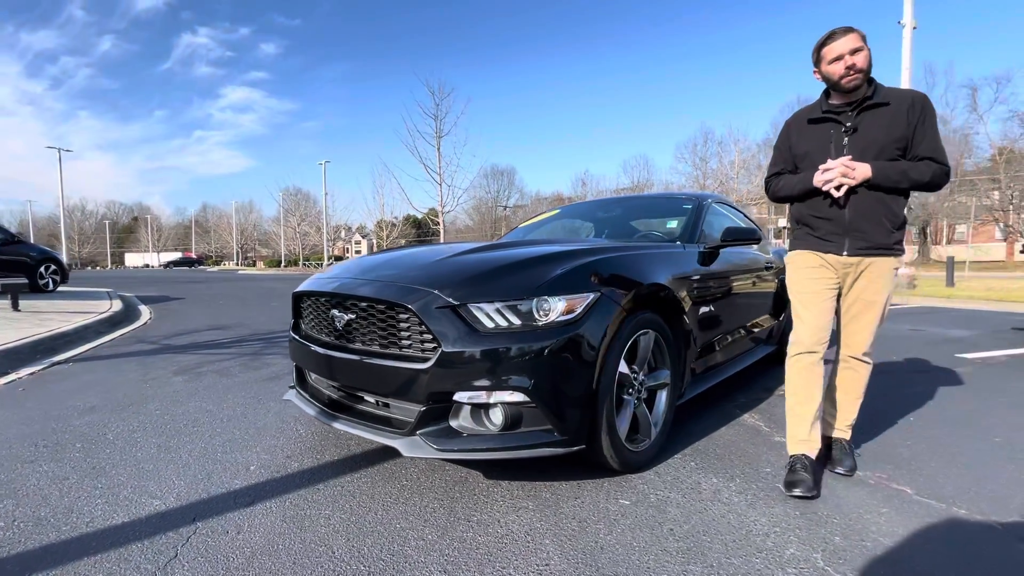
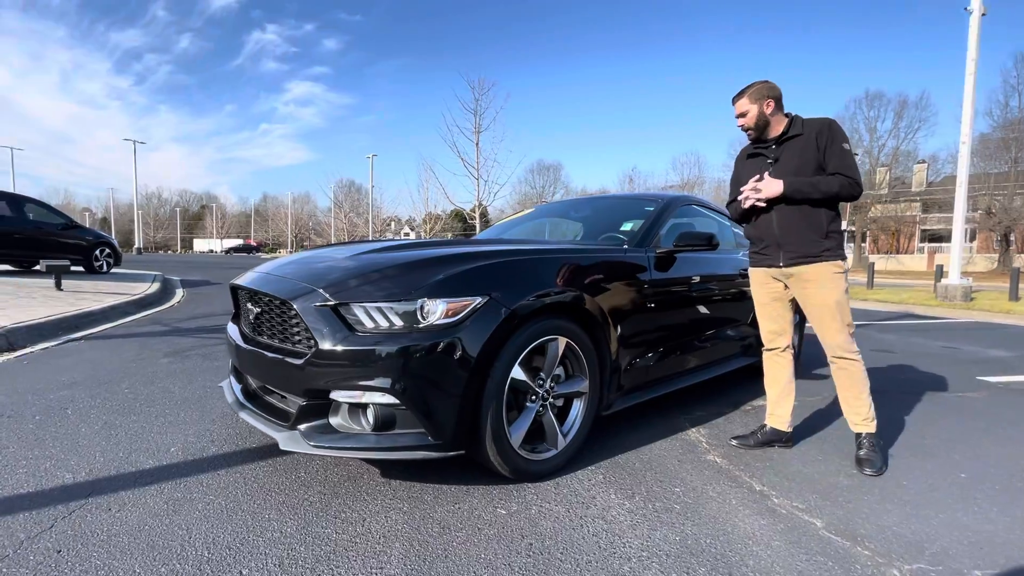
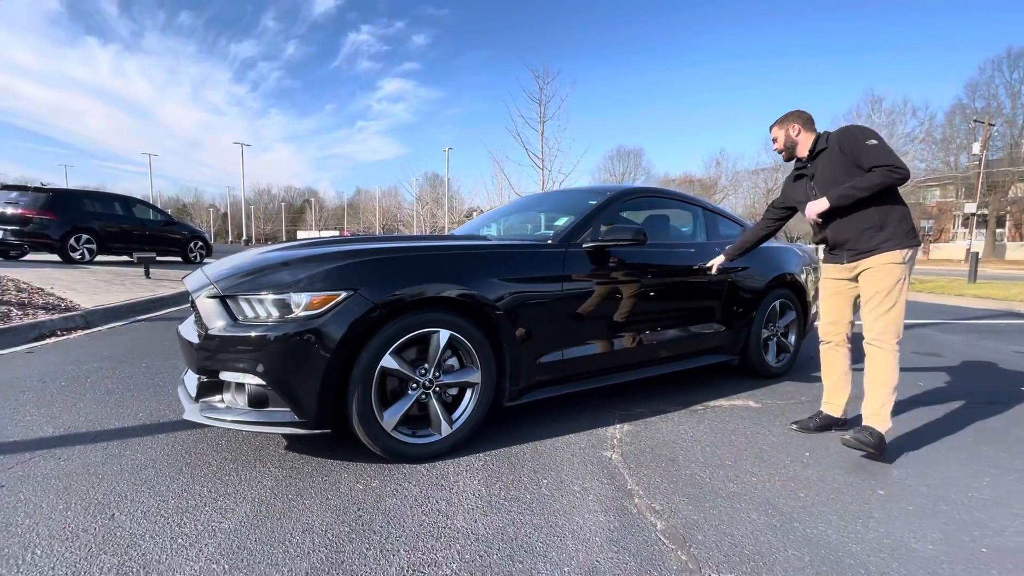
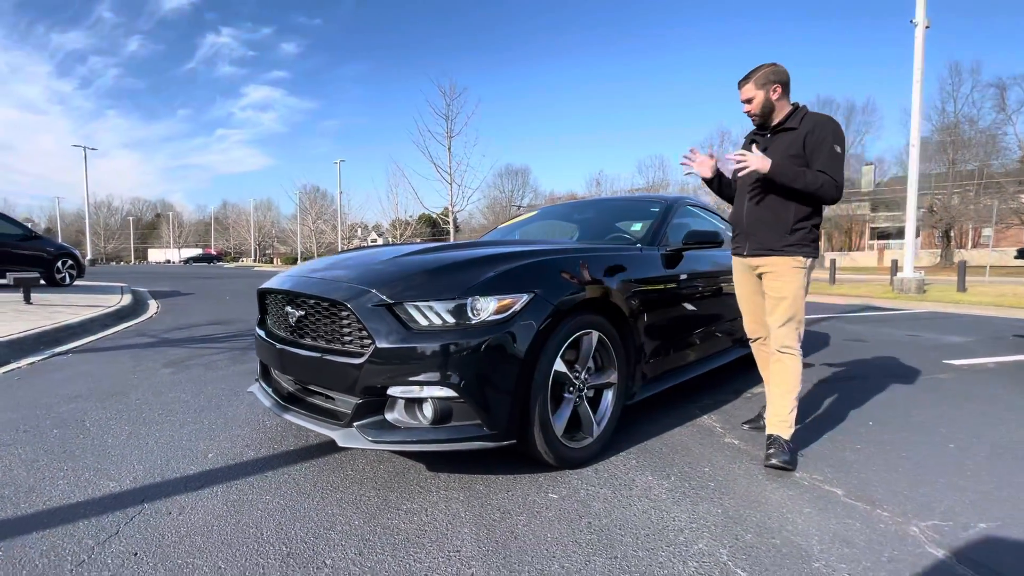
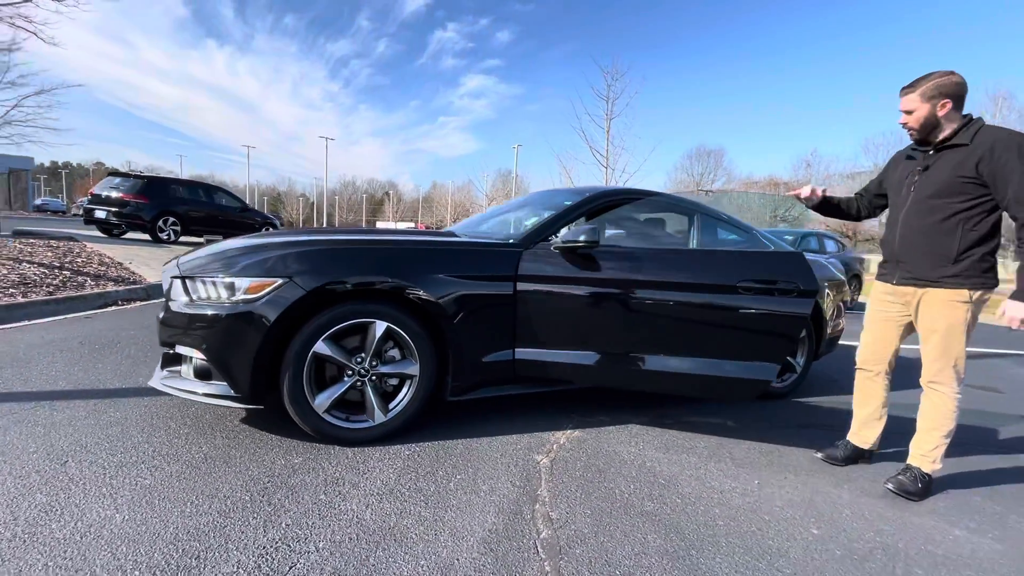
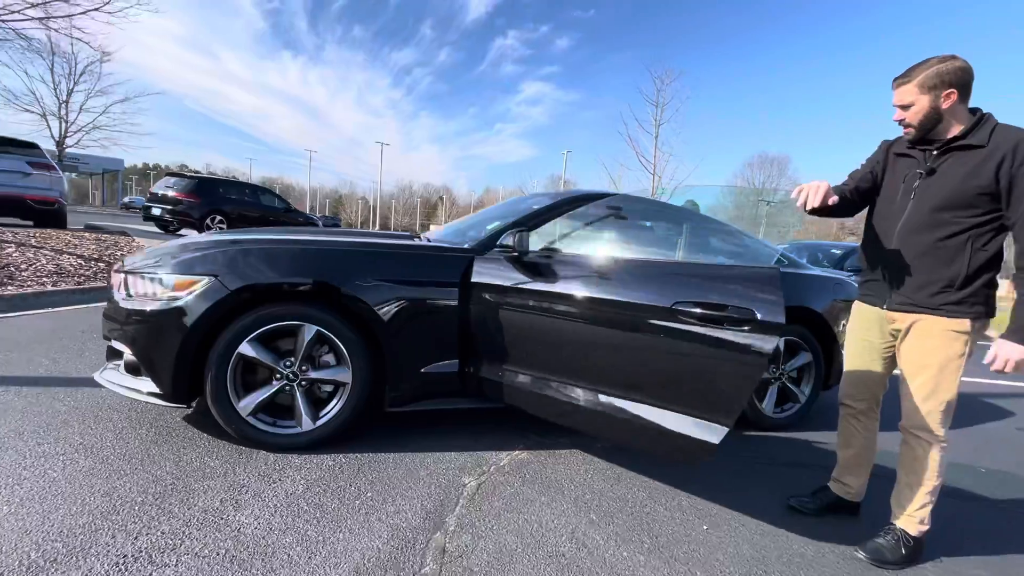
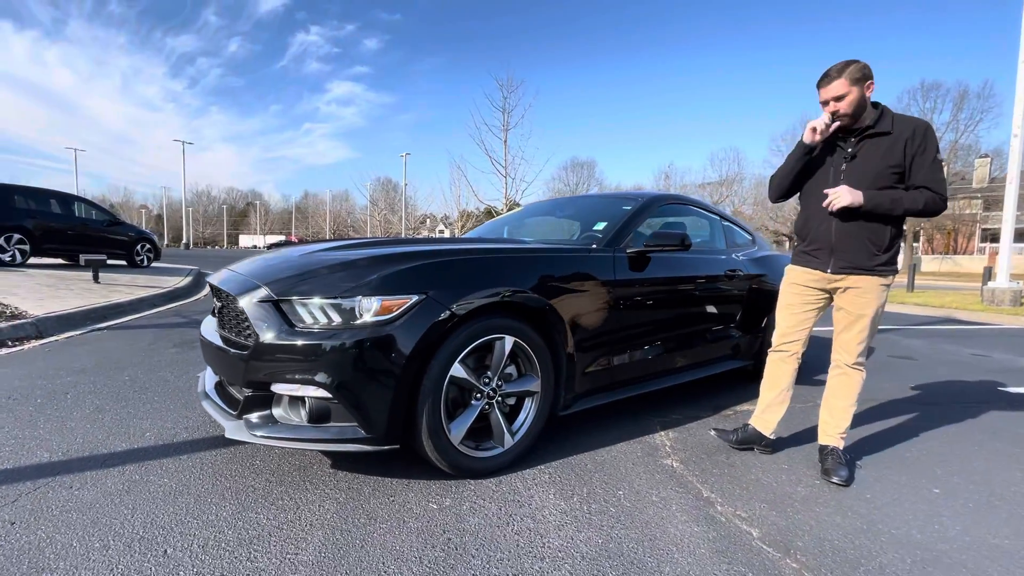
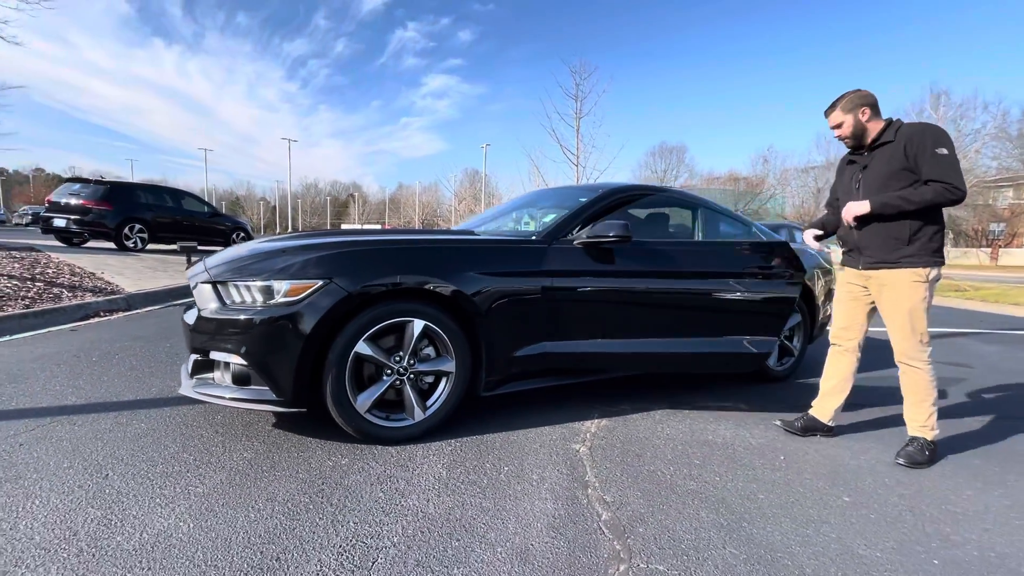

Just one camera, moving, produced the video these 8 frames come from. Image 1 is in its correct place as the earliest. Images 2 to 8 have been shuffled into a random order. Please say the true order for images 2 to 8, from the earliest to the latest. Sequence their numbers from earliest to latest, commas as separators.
4, 2, 7, 3, 8, 5, 6
